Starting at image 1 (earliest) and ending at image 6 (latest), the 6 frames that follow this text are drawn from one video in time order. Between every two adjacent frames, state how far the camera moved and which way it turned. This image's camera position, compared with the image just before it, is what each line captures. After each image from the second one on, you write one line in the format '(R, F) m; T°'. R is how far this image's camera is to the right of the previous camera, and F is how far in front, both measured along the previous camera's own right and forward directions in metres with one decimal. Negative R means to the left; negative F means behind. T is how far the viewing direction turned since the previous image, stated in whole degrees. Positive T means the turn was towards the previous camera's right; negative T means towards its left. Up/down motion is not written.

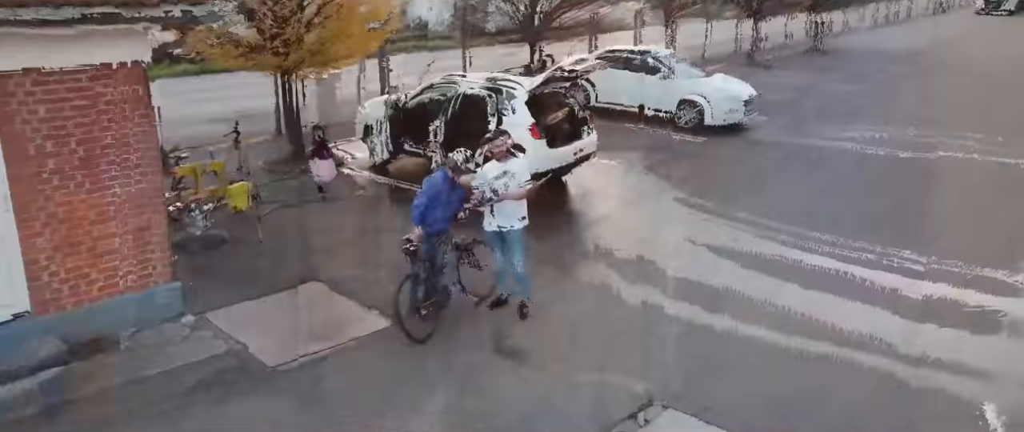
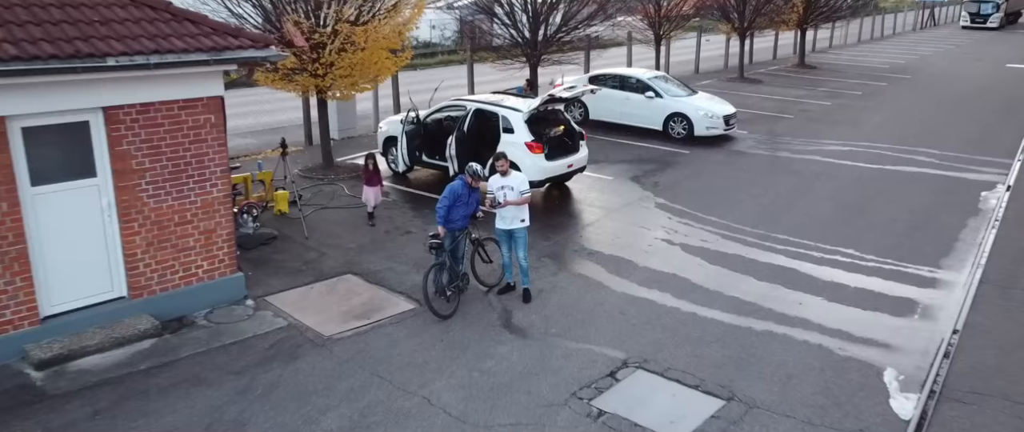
(0.0, -1.3) m; 0°
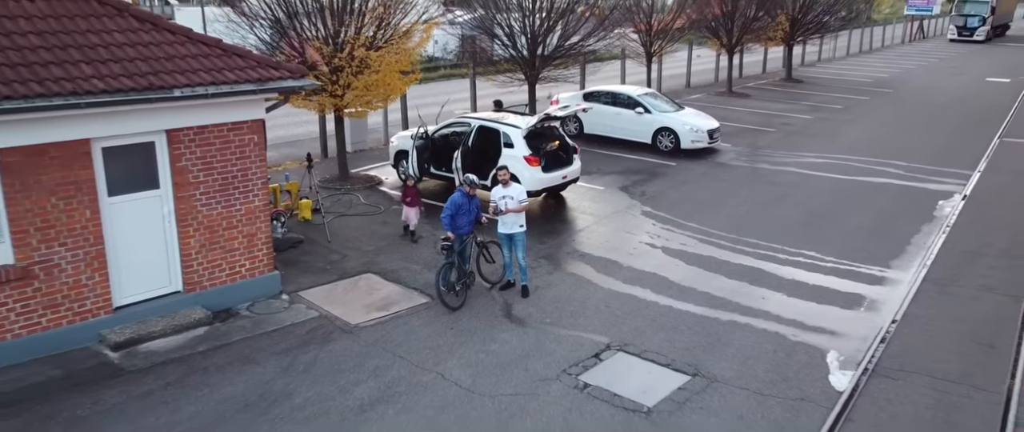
(0.0, -1.1) m; 0°
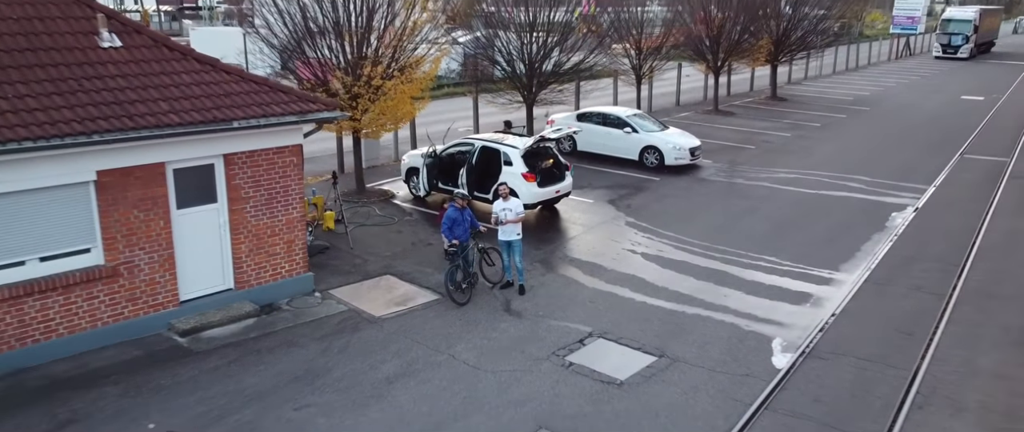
(0.0, -1.5) m; 0°
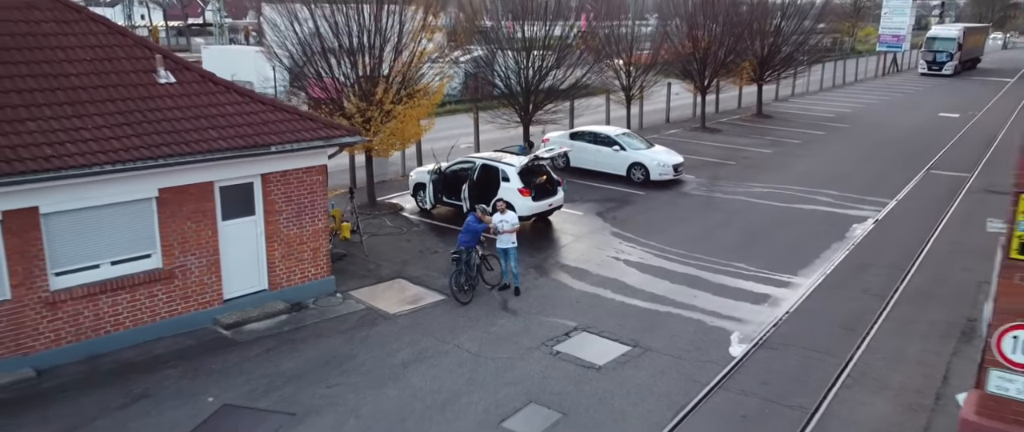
(+0.1, -1.5) m; 0°
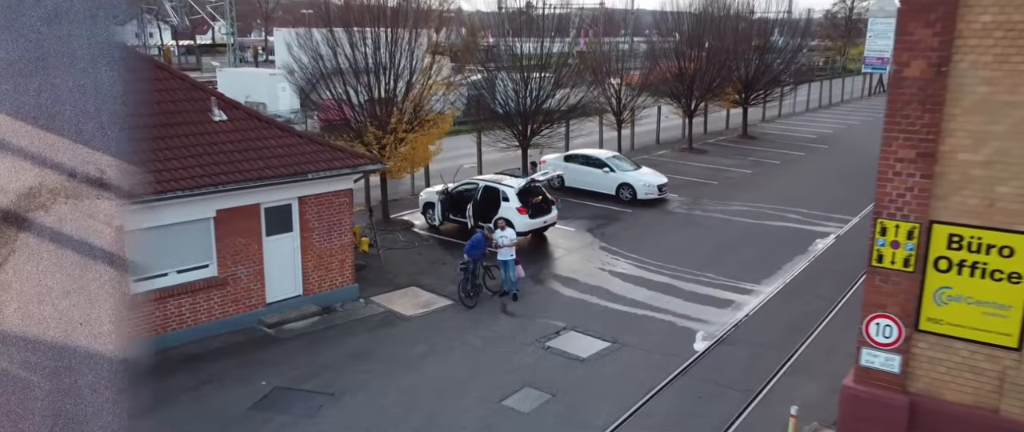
(0.0, -1.9) m; 0°
